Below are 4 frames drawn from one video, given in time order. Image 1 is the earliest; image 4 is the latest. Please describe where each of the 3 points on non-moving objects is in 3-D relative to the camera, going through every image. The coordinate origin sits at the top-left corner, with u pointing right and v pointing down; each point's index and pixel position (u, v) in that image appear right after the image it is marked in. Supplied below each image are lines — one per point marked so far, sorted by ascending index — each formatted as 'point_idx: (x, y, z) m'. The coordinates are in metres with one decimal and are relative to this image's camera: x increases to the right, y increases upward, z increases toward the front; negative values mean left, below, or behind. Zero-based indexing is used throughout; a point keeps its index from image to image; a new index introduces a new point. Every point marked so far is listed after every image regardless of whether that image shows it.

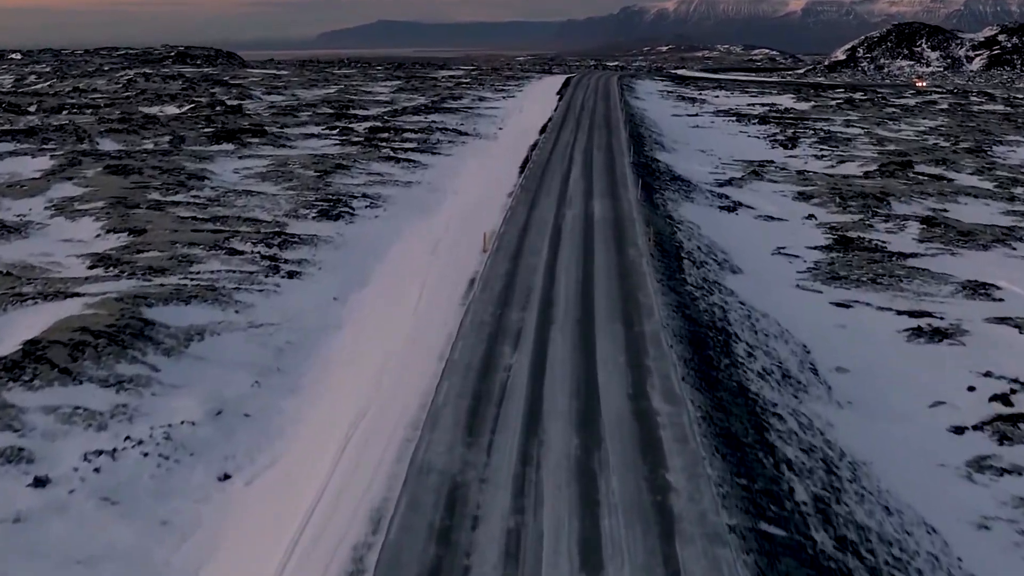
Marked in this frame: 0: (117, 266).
0: (-7.1, +0.4, +18.3) m
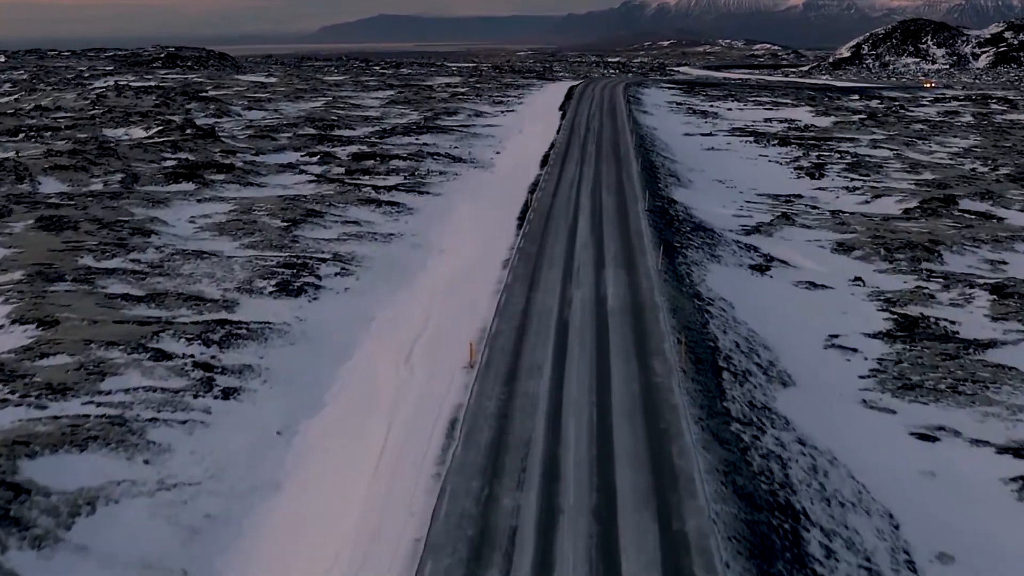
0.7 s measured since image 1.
0: (-7.2, -1.3, +14.5) m
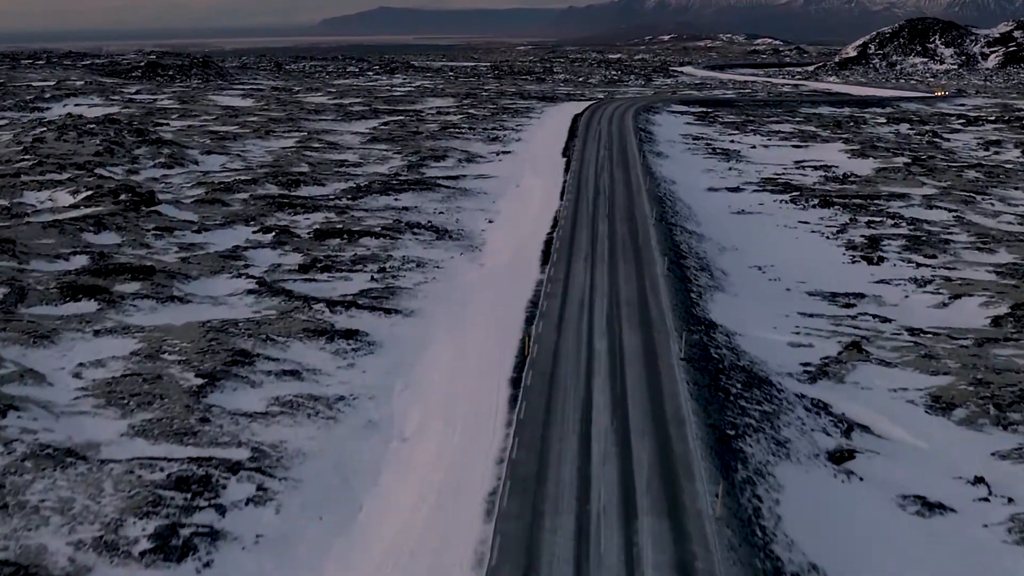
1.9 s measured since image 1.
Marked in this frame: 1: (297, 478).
0: (-7.3, -4.7, +8.2) m
1: (-3.3, -2.9, +15.5) m
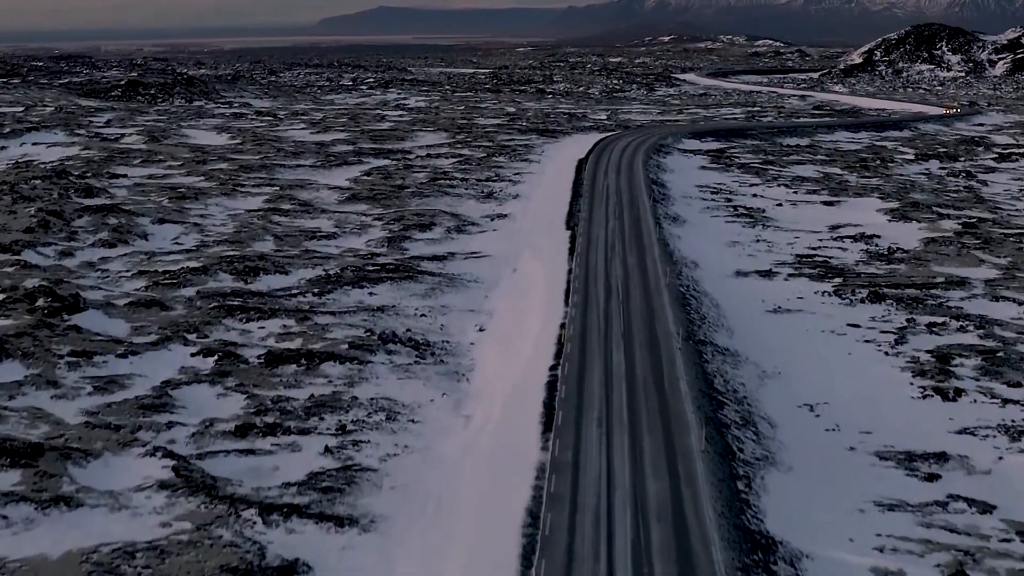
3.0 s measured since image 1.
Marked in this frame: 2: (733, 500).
0: (-7.4, -8.1, +2.6) m
1: (-3.4, -6.3, +9.9) m
2: (+3.9, -3.7, +18.3) m
